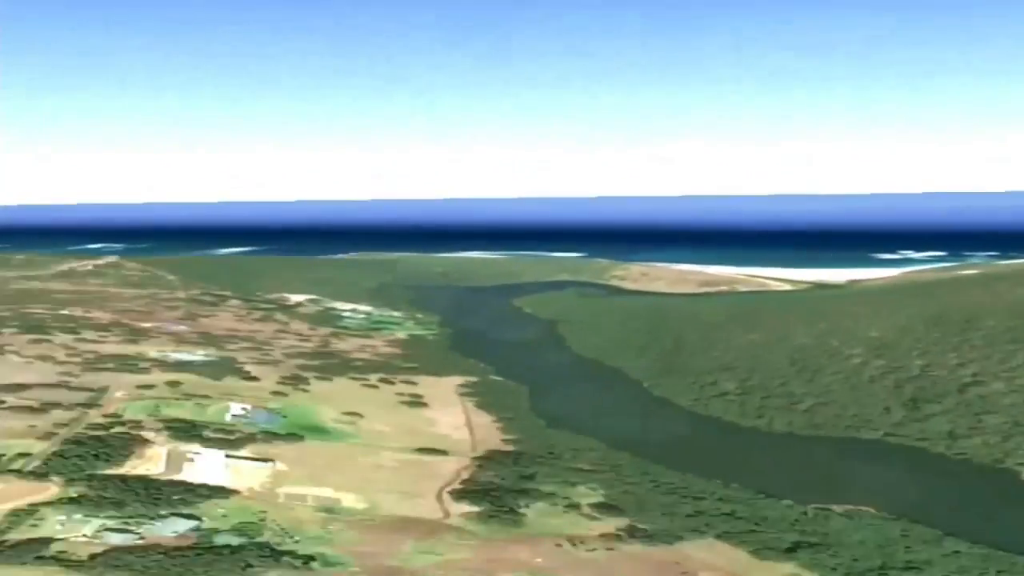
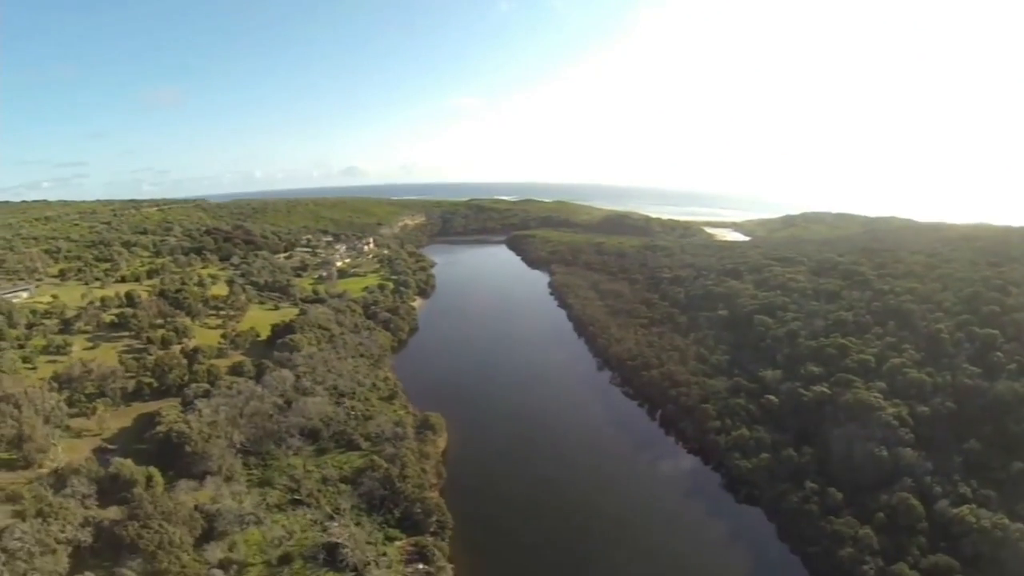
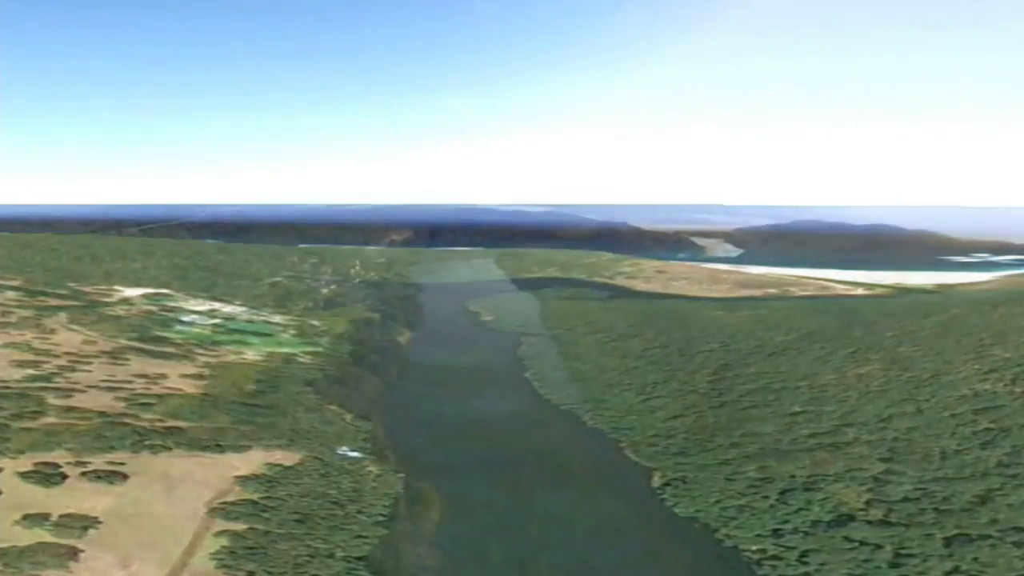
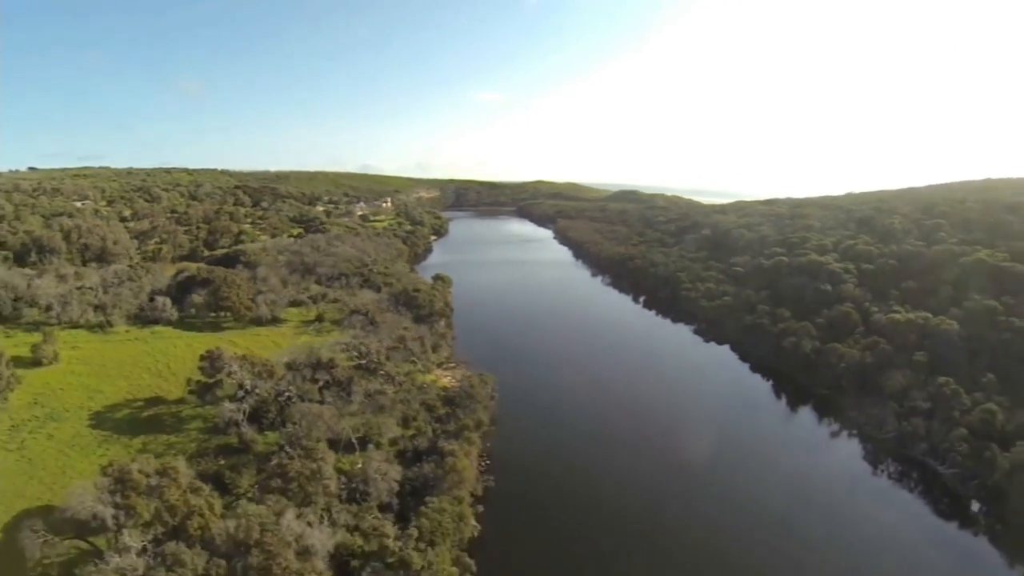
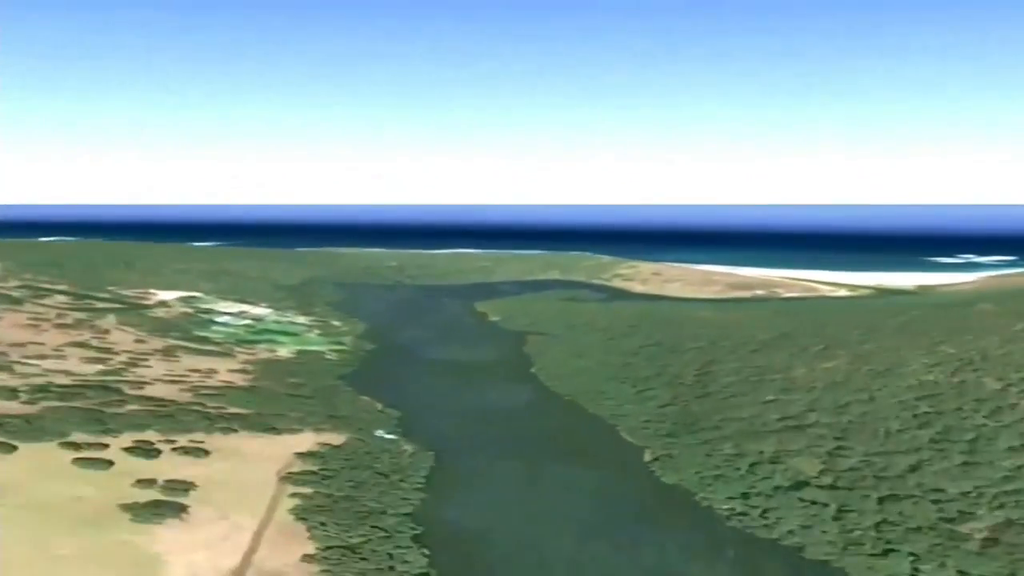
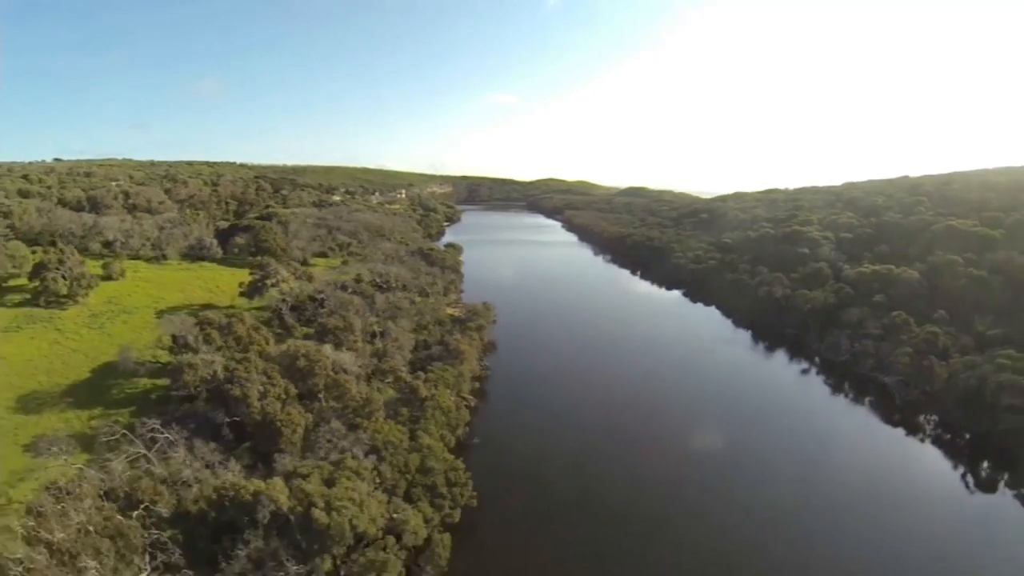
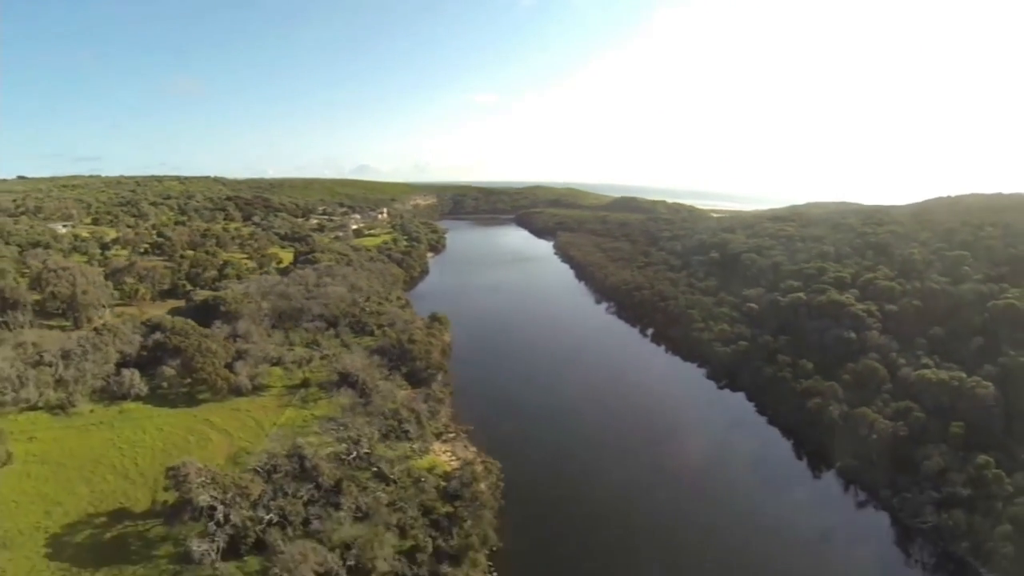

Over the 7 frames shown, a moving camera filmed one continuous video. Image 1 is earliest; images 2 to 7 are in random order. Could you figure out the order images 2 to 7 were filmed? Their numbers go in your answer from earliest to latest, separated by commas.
5, 3, 2, 7, 4, 6
